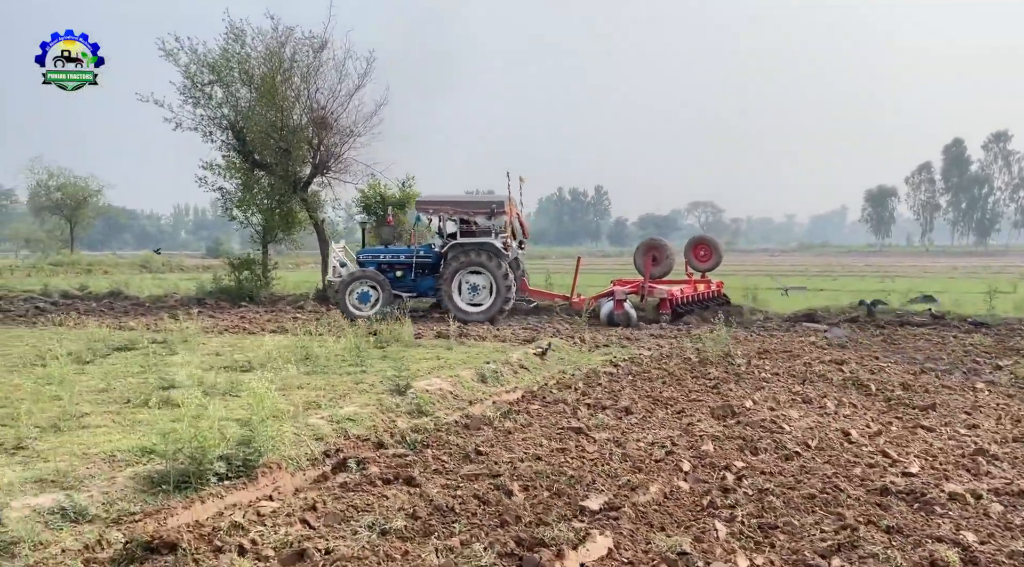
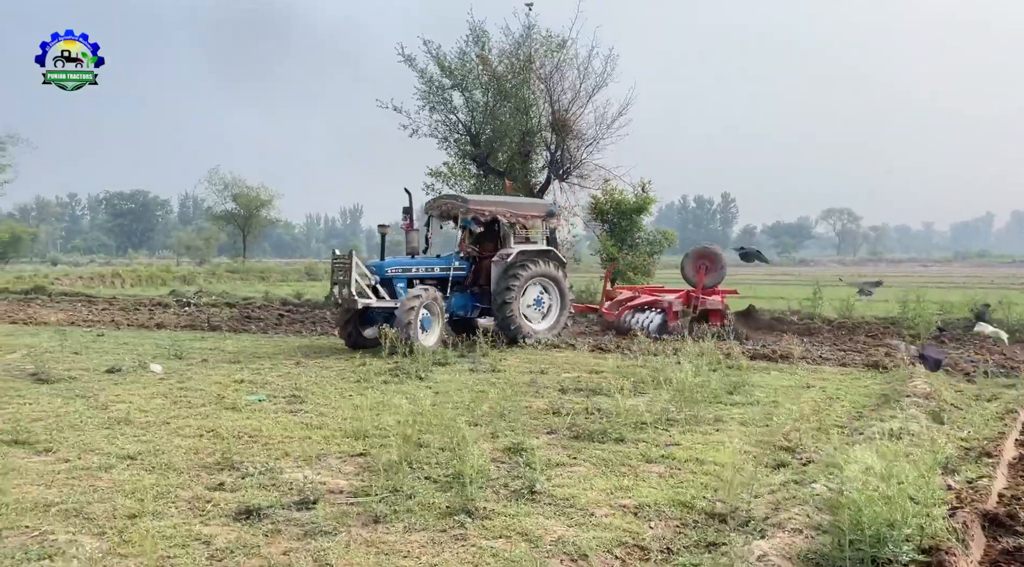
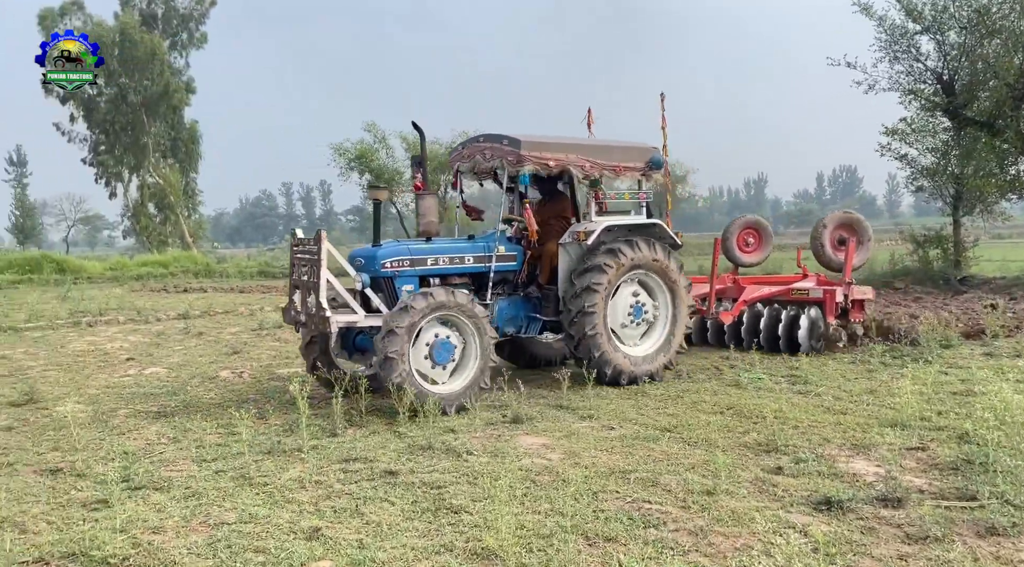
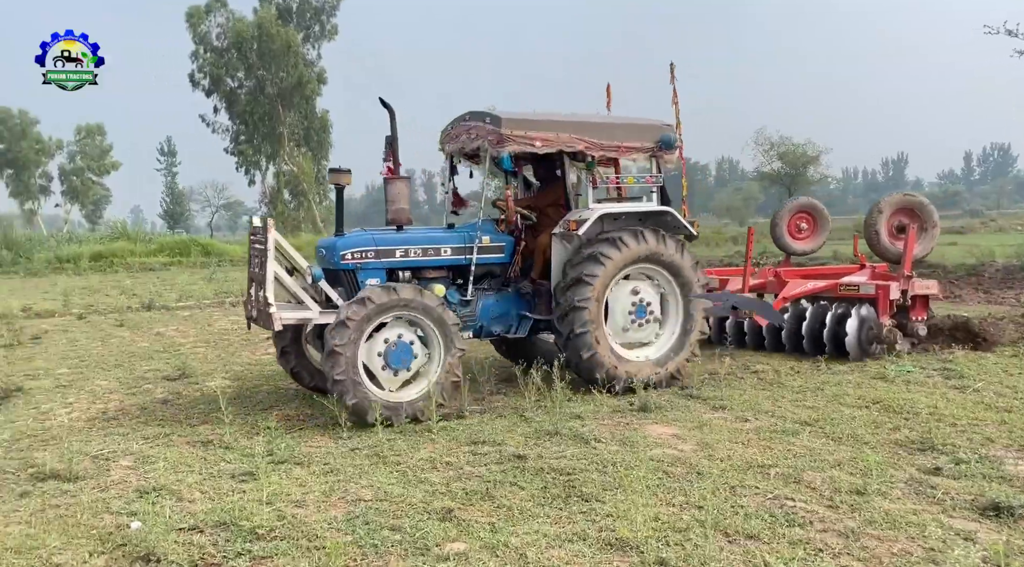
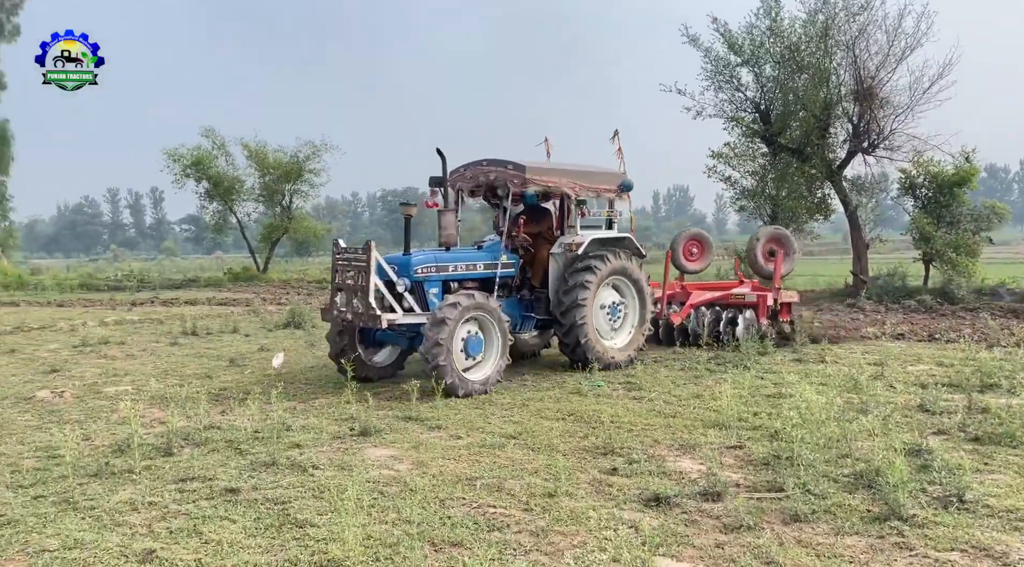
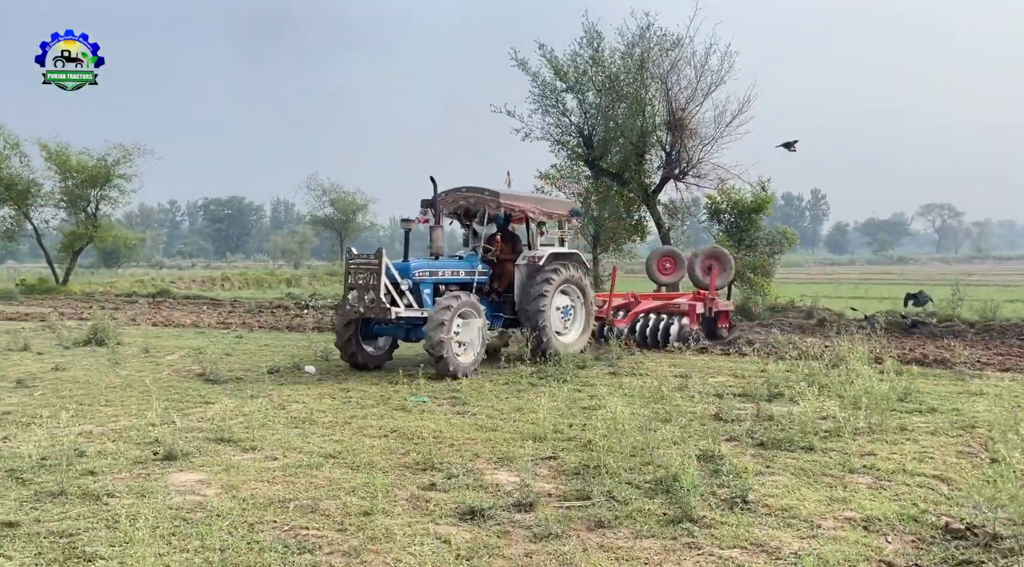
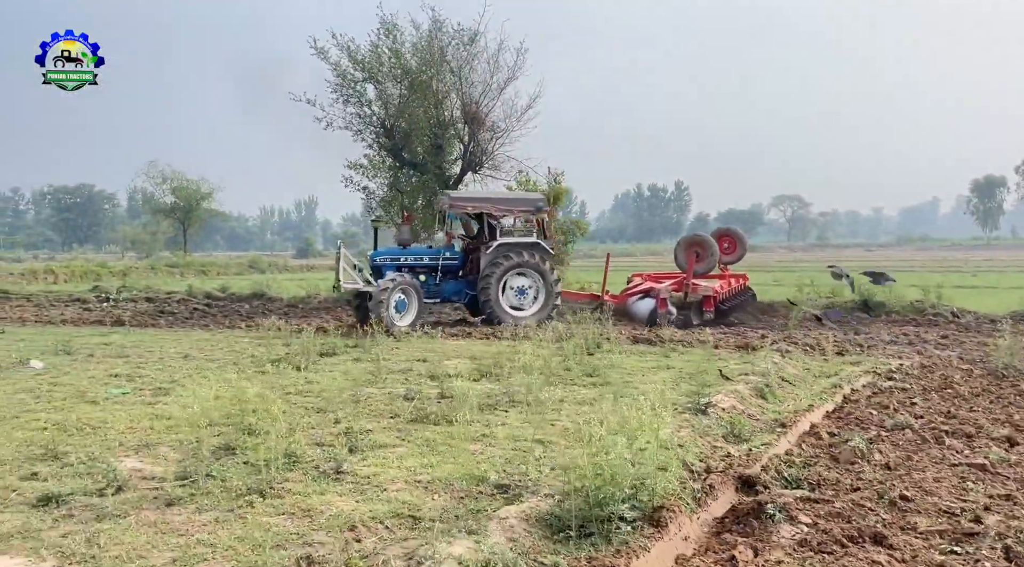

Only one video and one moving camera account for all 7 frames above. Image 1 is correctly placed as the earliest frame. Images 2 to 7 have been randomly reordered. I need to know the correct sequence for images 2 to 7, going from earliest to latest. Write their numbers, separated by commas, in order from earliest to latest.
7, 2, 6, 5, 3, 4
